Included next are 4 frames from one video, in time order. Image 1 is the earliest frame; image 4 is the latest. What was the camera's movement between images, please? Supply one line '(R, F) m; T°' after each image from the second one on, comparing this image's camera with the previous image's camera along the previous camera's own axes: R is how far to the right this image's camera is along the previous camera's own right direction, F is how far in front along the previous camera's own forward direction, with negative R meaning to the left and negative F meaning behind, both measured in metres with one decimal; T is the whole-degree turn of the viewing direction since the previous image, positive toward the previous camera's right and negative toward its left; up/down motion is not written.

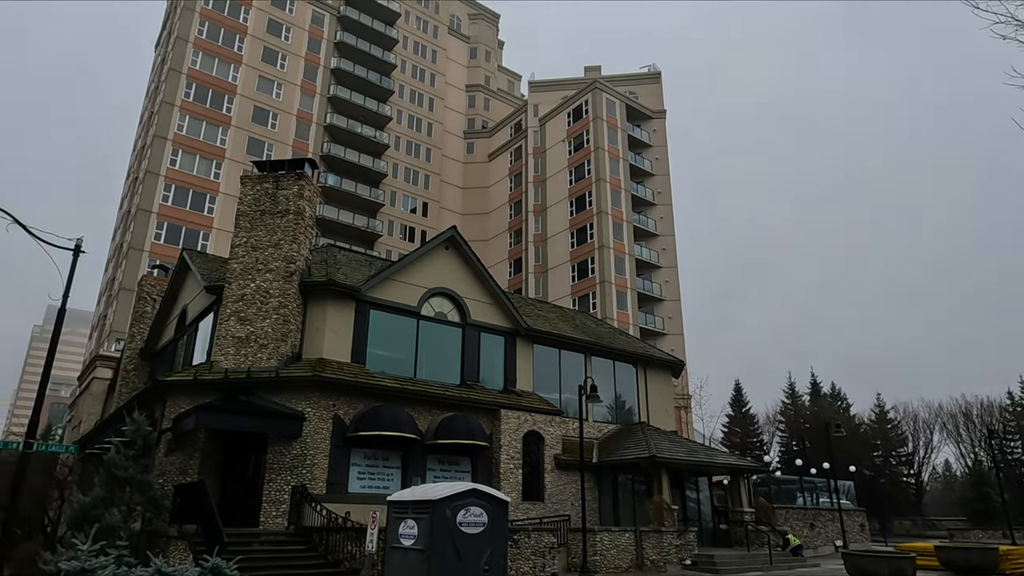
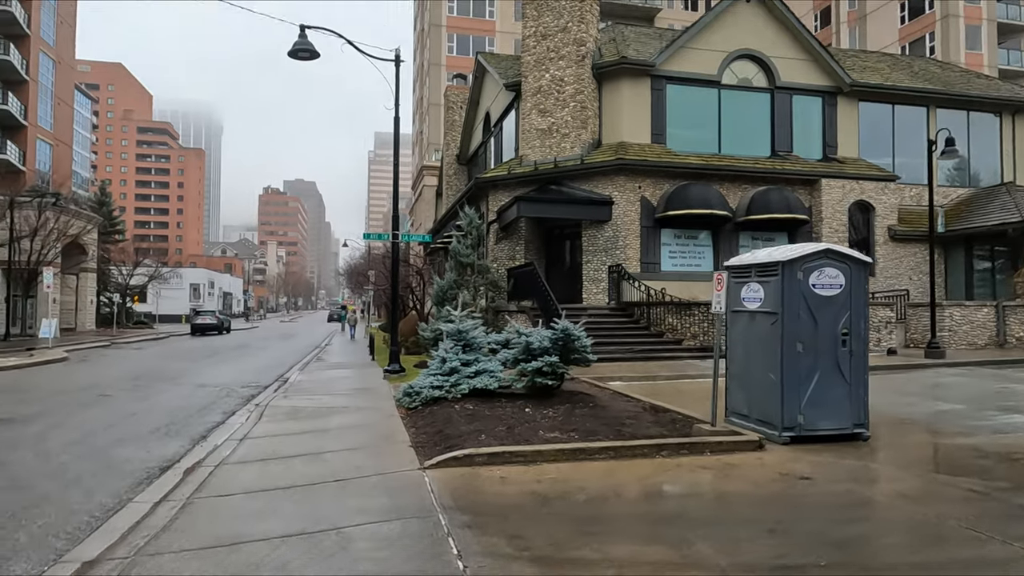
(-0.6, +0.3) m; -26°
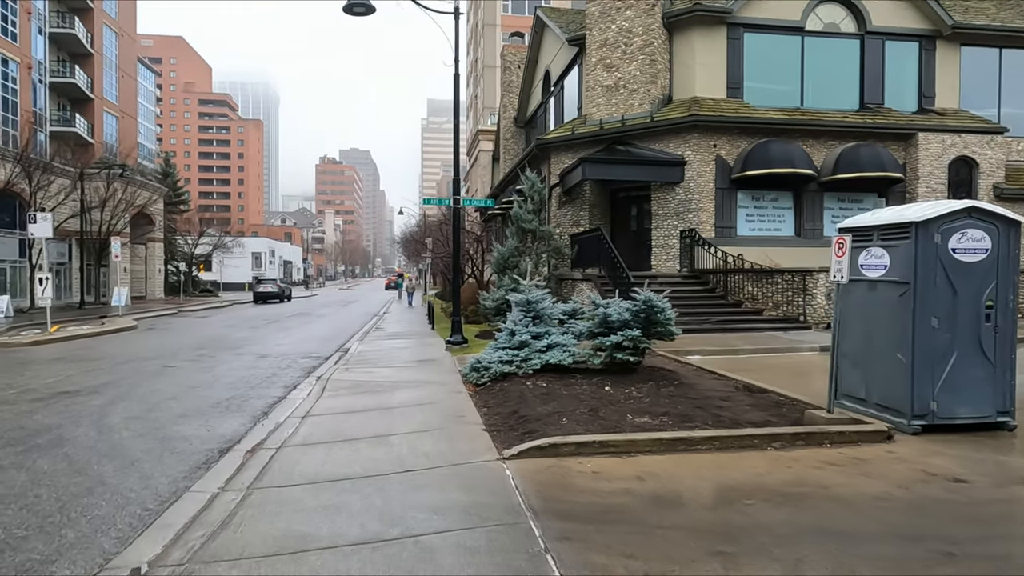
(-0.3, +0.8) m; -5°
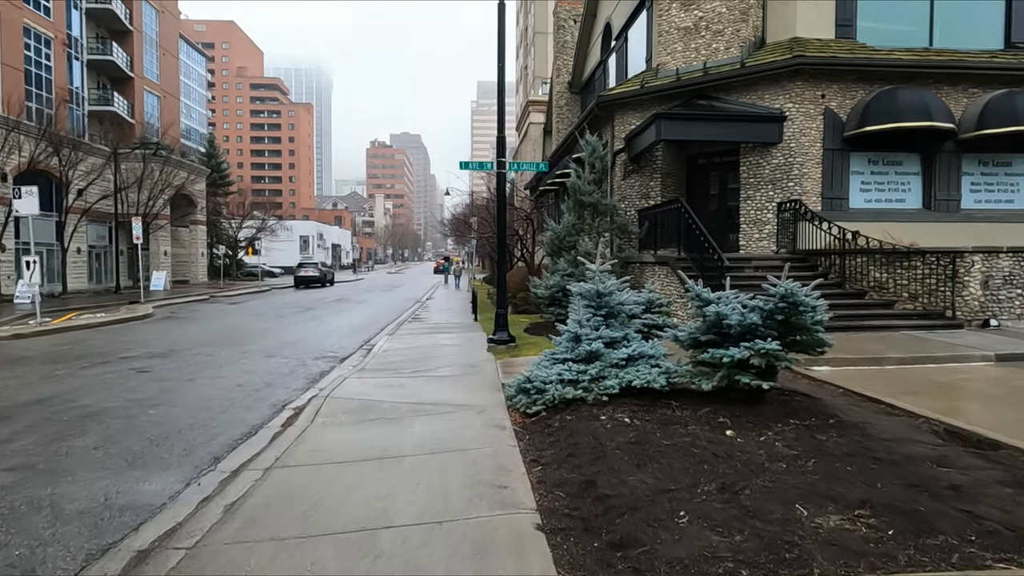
(-0.2, +3.0) m; -4°
